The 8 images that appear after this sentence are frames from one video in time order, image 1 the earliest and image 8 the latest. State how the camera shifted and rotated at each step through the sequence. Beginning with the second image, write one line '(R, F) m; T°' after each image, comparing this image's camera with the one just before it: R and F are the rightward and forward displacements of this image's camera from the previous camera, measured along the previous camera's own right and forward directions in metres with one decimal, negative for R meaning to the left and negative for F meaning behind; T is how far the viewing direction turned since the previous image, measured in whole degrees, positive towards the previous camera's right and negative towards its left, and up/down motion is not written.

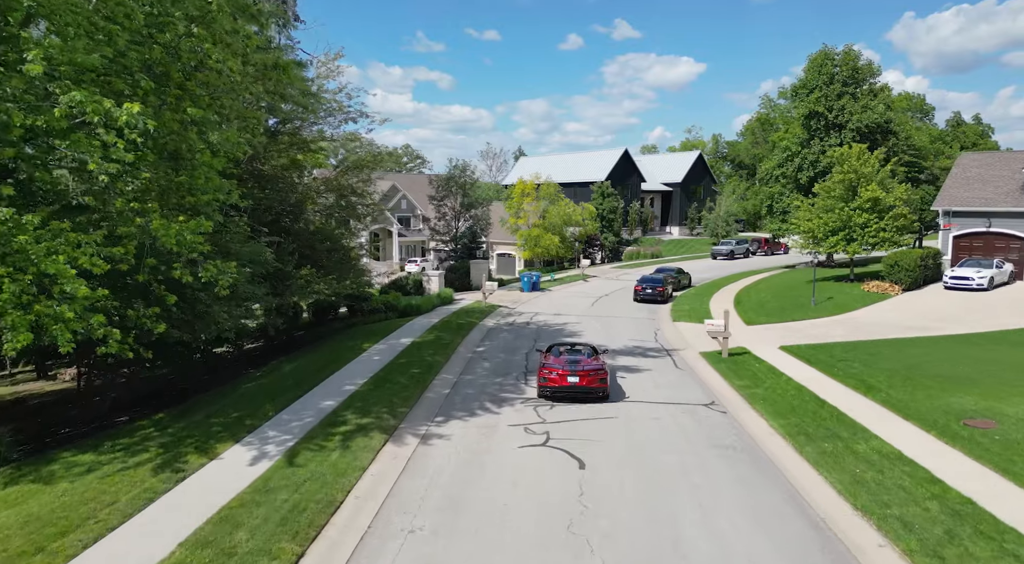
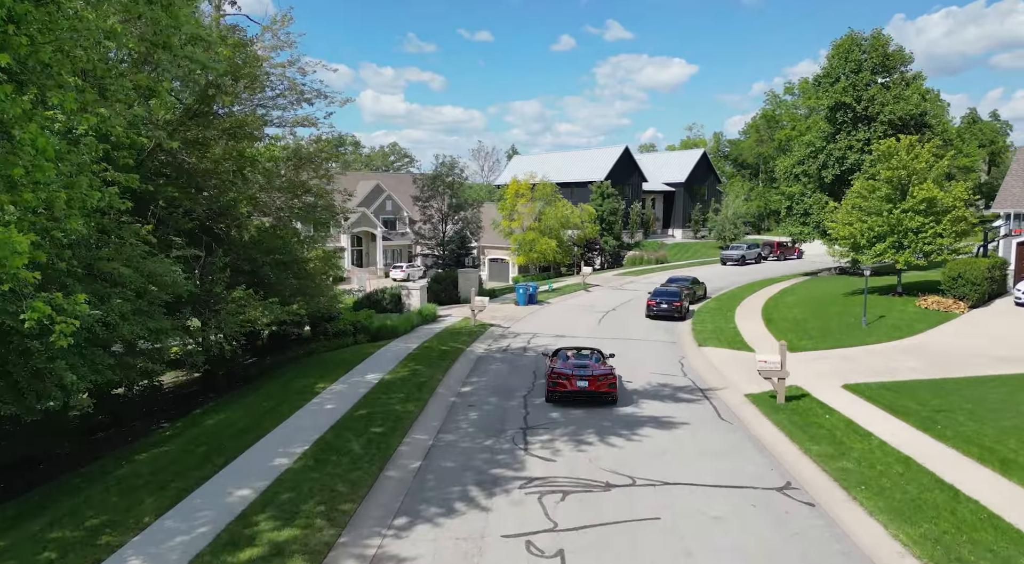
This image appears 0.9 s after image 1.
(0.0, +4.2) m; +1°
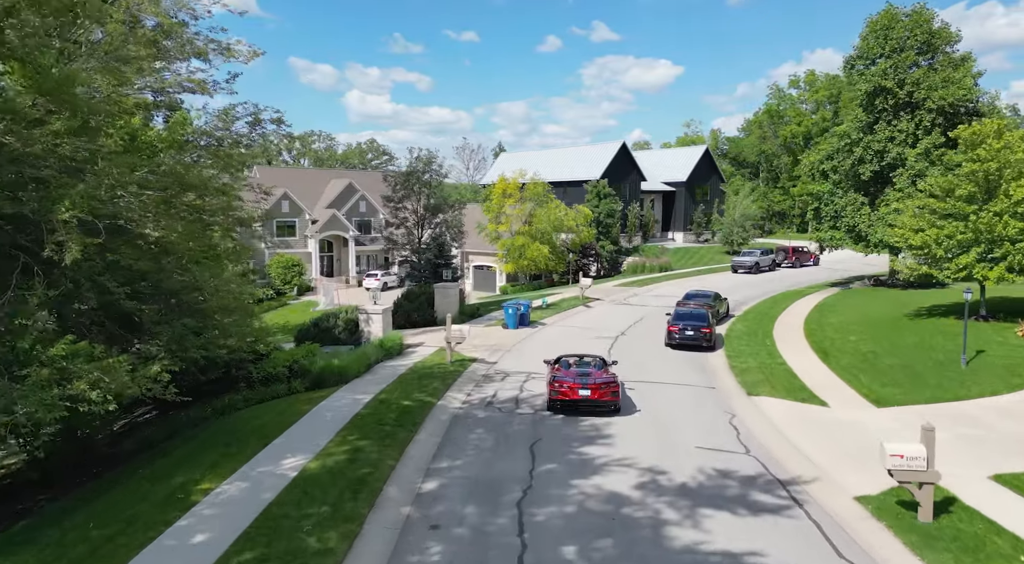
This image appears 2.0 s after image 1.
(0.0, +5.4) m; +1°
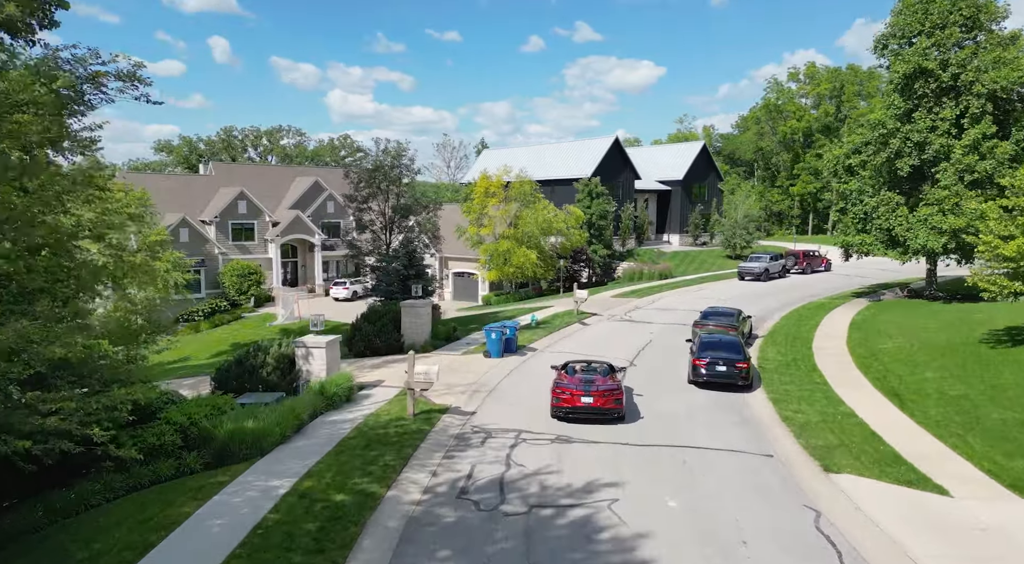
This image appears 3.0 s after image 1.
(0.0, +4.7) m; +1°
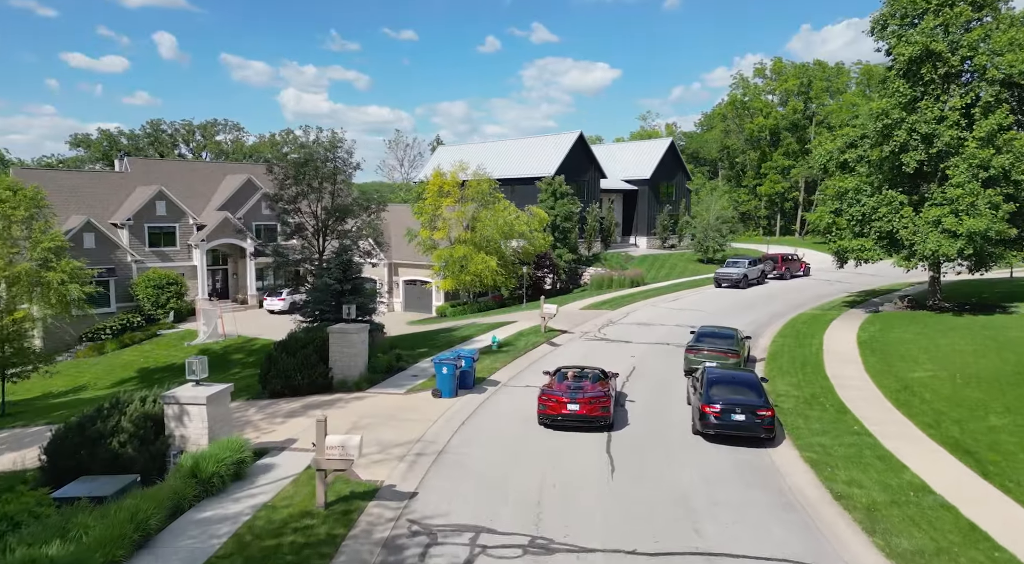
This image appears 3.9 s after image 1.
(+0.1, +4.1) m; +4°
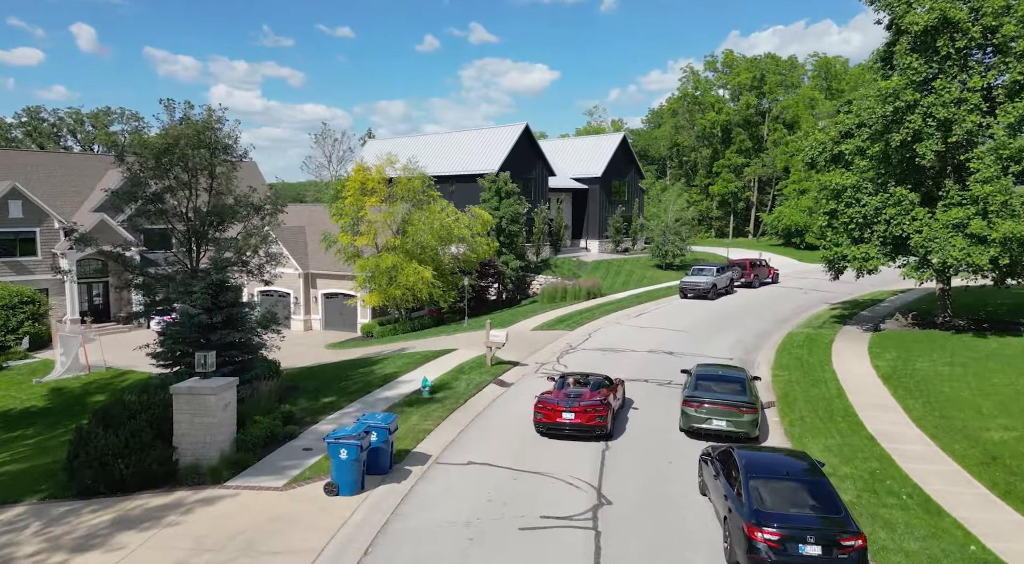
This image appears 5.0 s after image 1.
(+0.2, +5.3) m; +5°
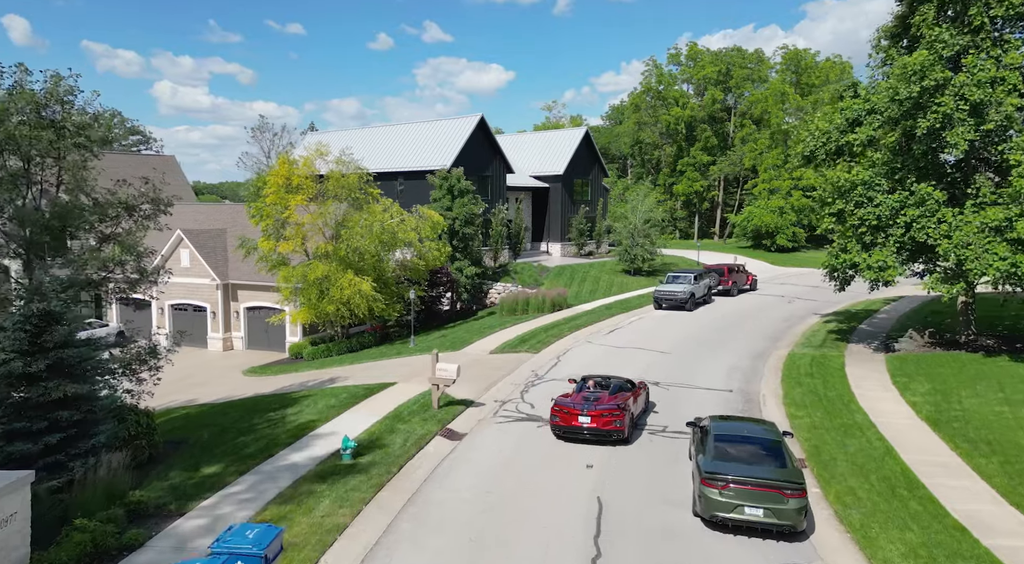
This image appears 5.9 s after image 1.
(+0.1, +4.1) m; +4°
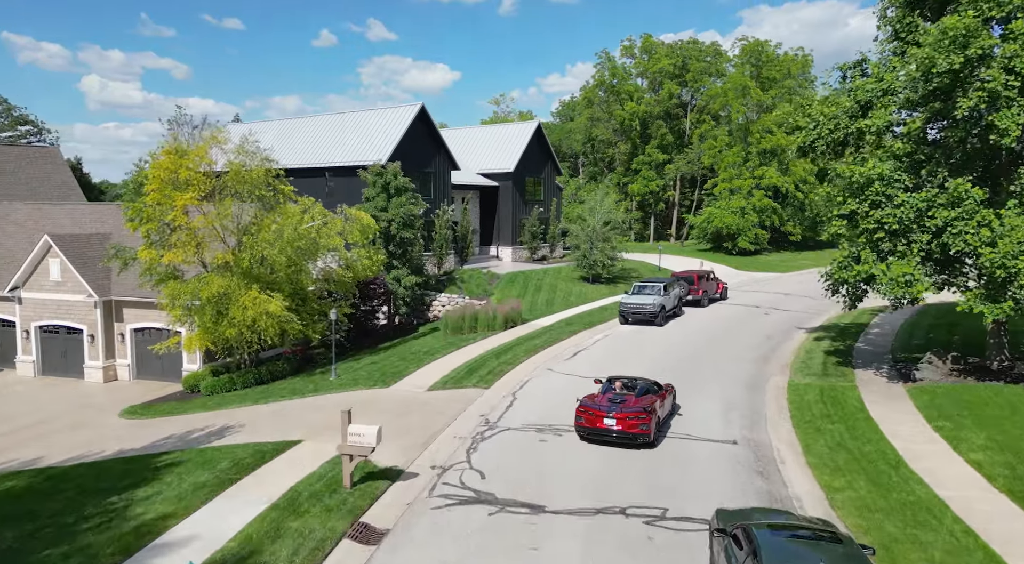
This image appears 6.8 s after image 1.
(+0.1, +4.2) m; +4°
